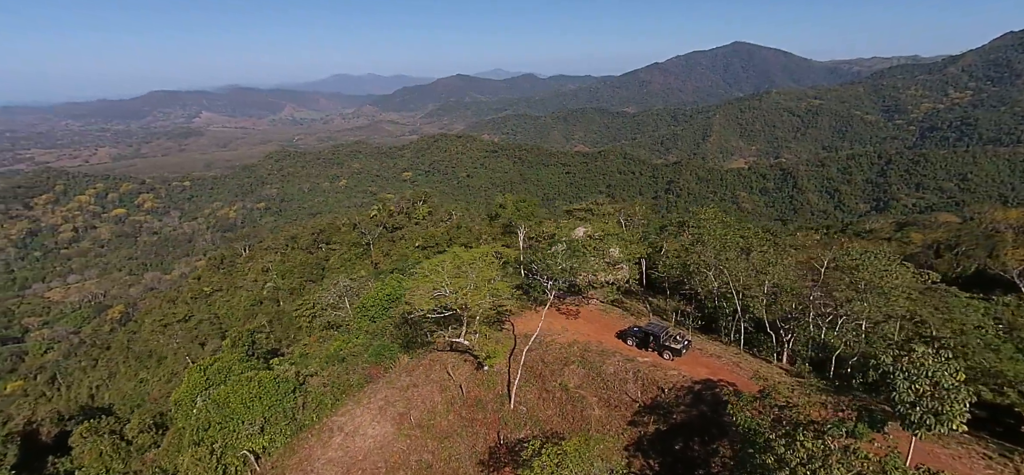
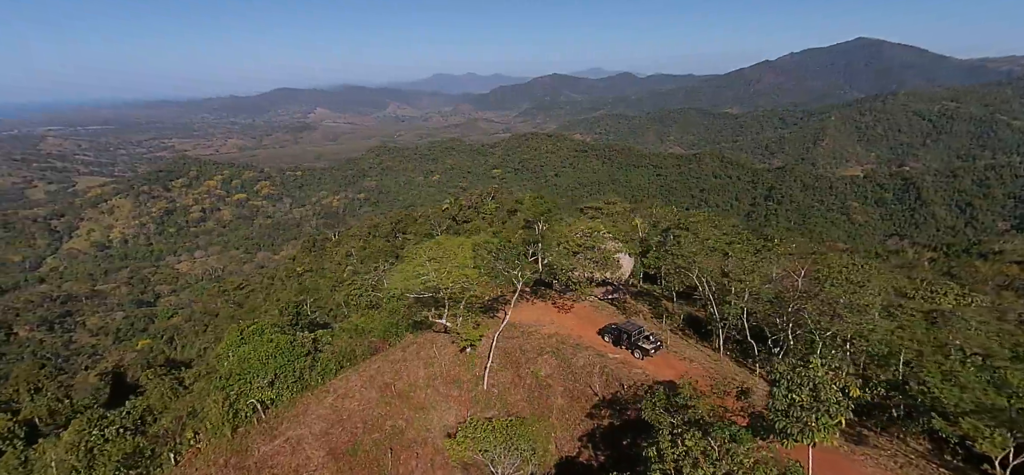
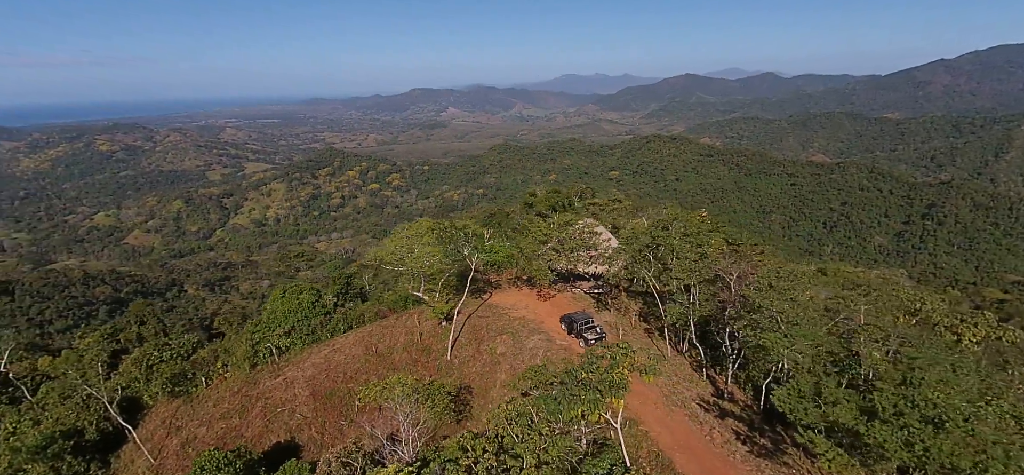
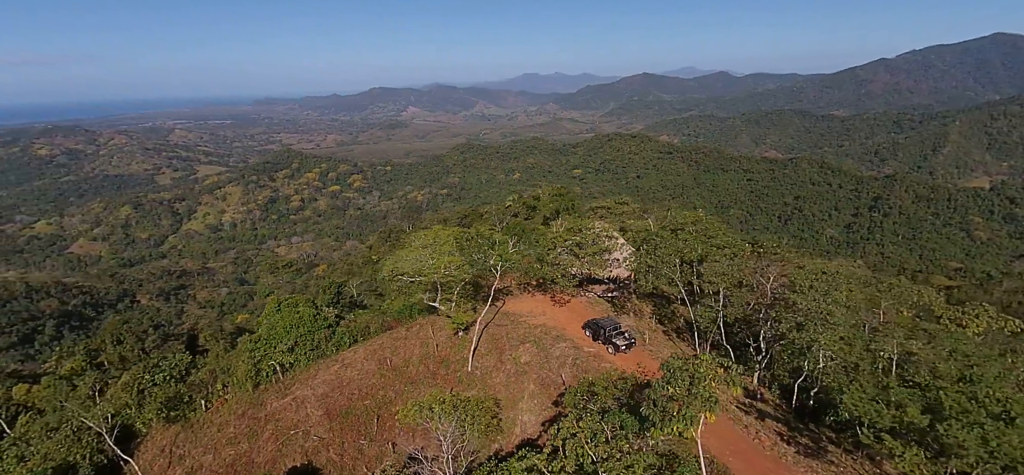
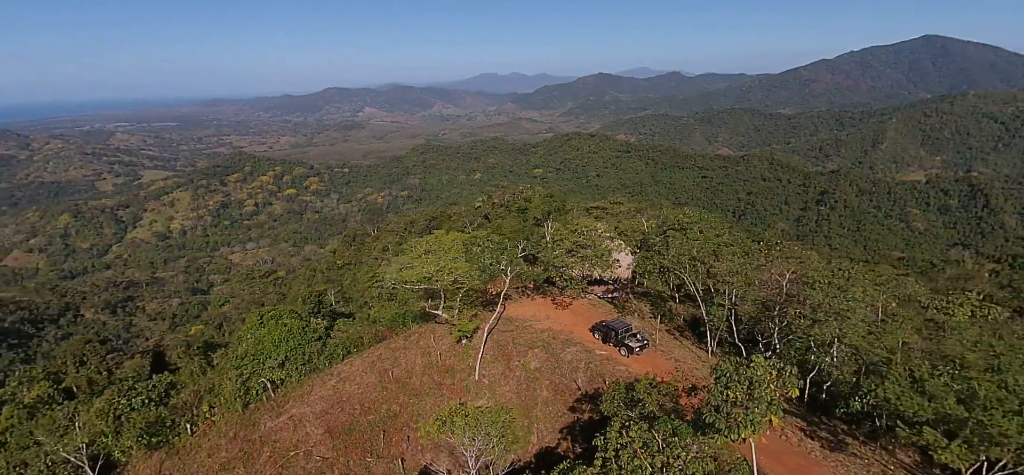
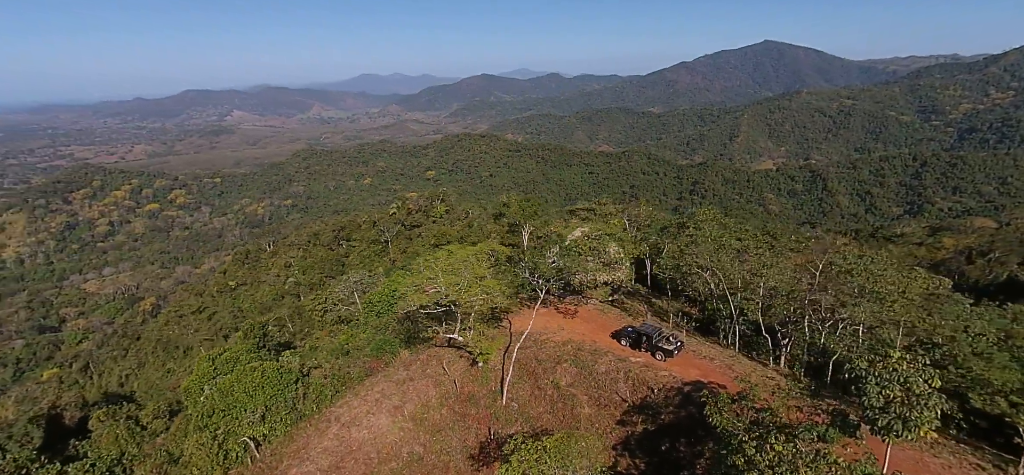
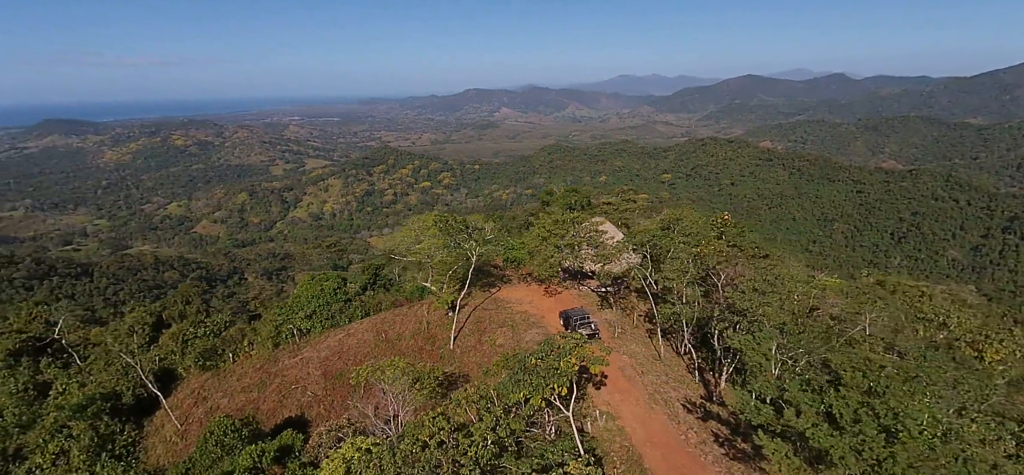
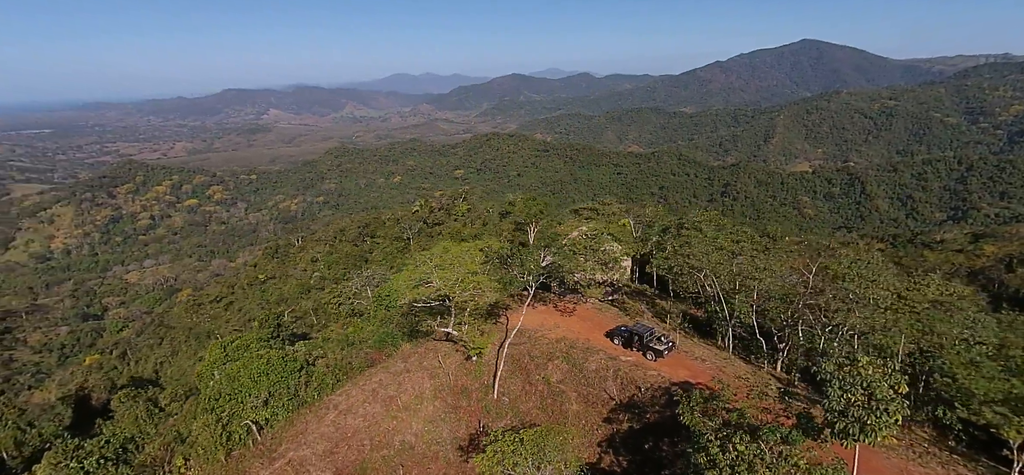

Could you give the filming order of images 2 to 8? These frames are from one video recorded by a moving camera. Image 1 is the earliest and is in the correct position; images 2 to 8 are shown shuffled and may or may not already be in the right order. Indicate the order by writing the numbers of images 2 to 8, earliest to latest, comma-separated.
6, 8, 2, 5, 4, 3, 7
